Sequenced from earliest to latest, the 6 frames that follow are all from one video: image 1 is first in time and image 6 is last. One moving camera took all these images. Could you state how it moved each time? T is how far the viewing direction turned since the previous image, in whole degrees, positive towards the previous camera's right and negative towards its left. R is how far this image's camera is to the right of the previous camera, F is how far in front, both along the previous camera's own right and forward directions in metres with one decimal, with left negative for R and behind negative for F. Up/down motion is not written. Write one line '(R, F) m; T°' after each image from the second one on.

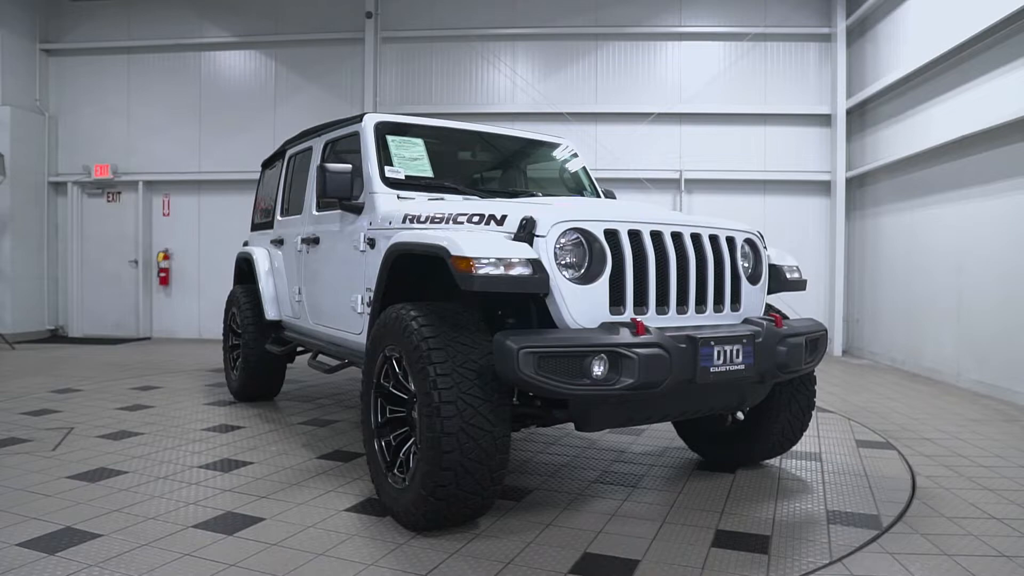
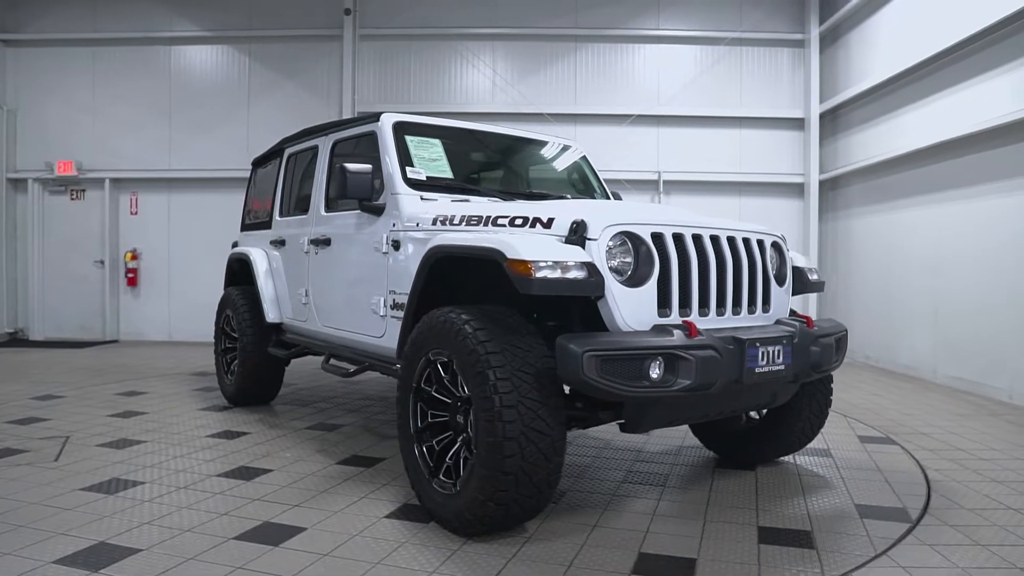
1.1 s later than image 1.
(-0.4, 0.0) m; +4°
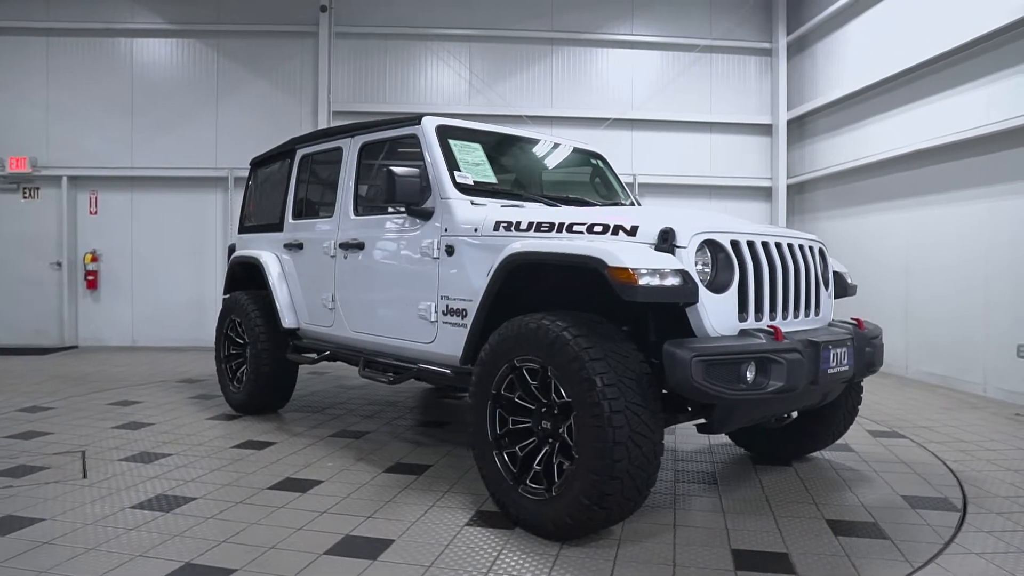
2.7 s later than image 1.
(-0.6, 0.0) m; +6°
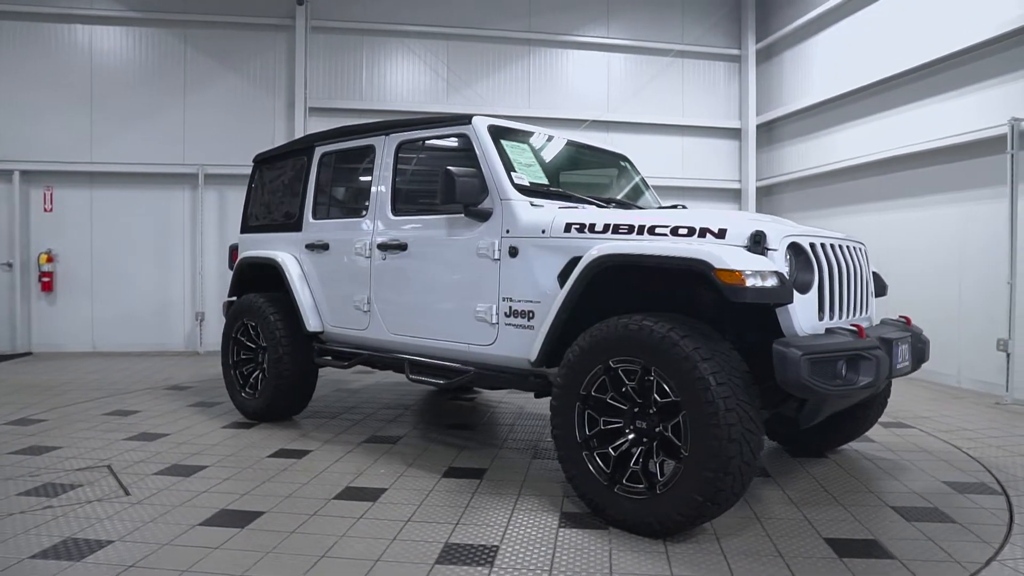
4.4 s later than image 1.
(-0.7, 0.0) m; +6°
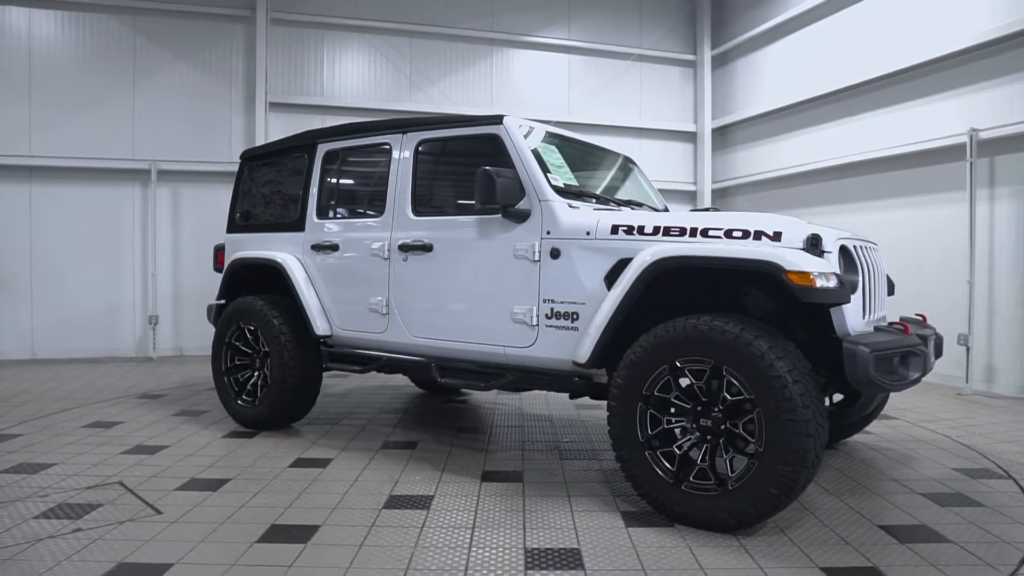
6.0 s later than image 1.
(-0.6, +0.1) m; +7°
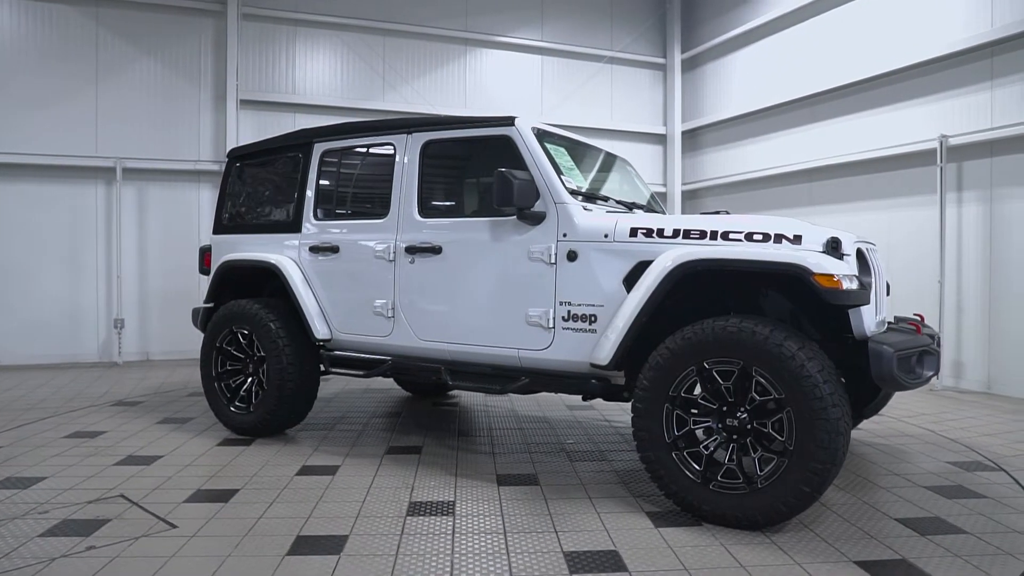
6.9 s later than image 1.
(-0.3, 0.0) m; +4°
